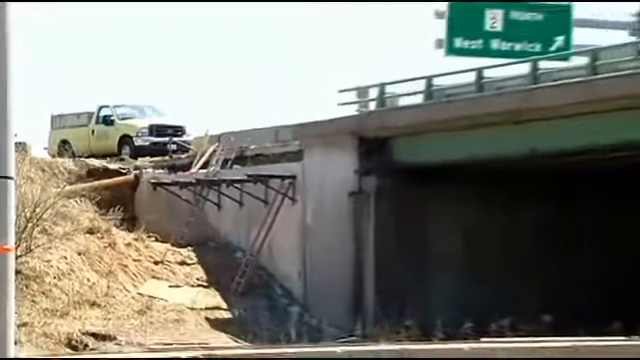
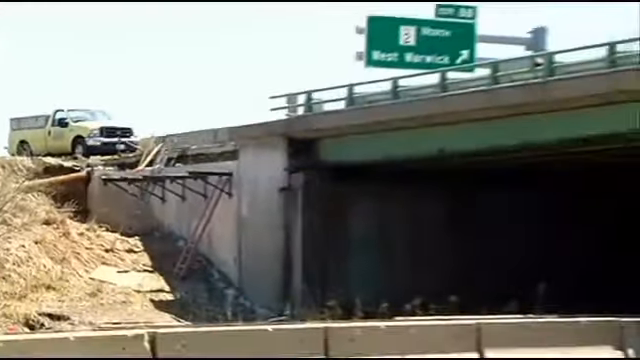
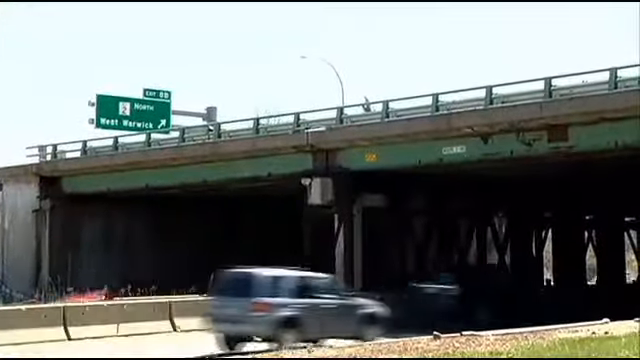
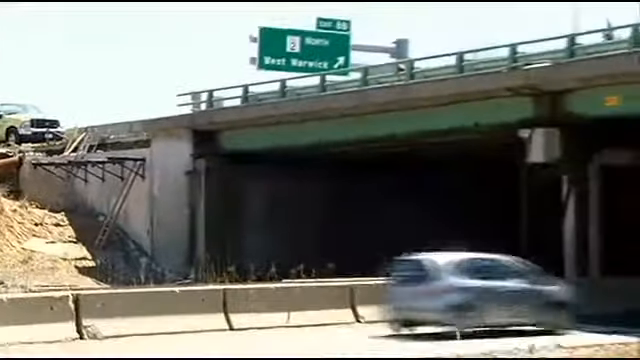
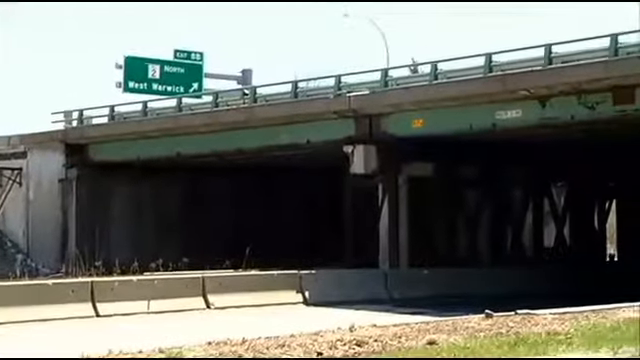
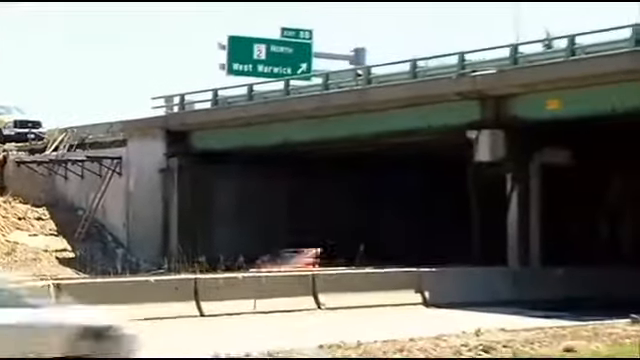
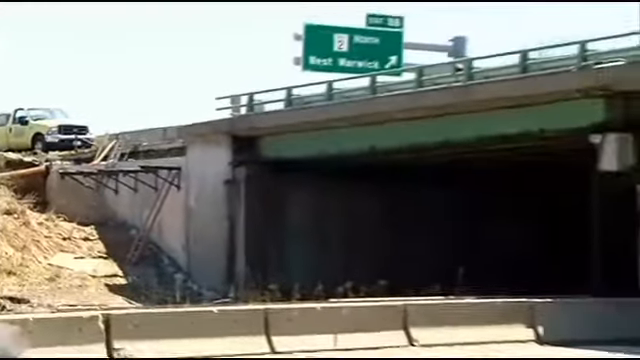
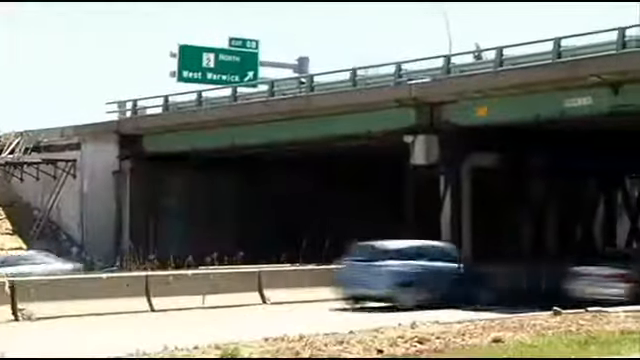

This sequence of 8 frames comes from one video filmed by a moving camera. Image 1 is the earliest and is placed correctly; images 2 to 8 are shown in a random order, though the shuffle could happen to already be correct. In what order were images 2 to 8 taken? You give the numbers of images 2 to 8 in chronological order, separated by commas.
2, 7, 4, 6, 8, 5, 3
